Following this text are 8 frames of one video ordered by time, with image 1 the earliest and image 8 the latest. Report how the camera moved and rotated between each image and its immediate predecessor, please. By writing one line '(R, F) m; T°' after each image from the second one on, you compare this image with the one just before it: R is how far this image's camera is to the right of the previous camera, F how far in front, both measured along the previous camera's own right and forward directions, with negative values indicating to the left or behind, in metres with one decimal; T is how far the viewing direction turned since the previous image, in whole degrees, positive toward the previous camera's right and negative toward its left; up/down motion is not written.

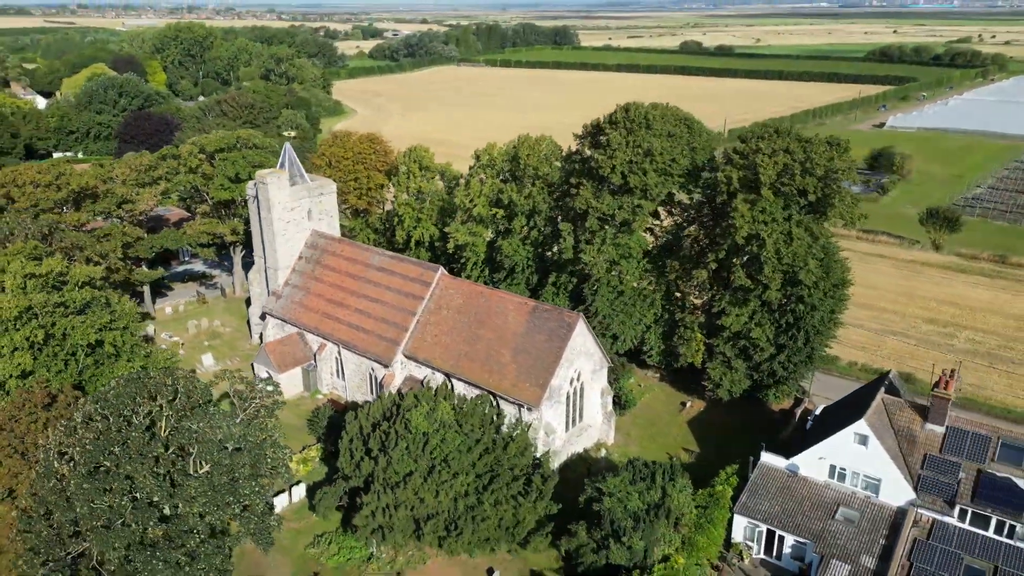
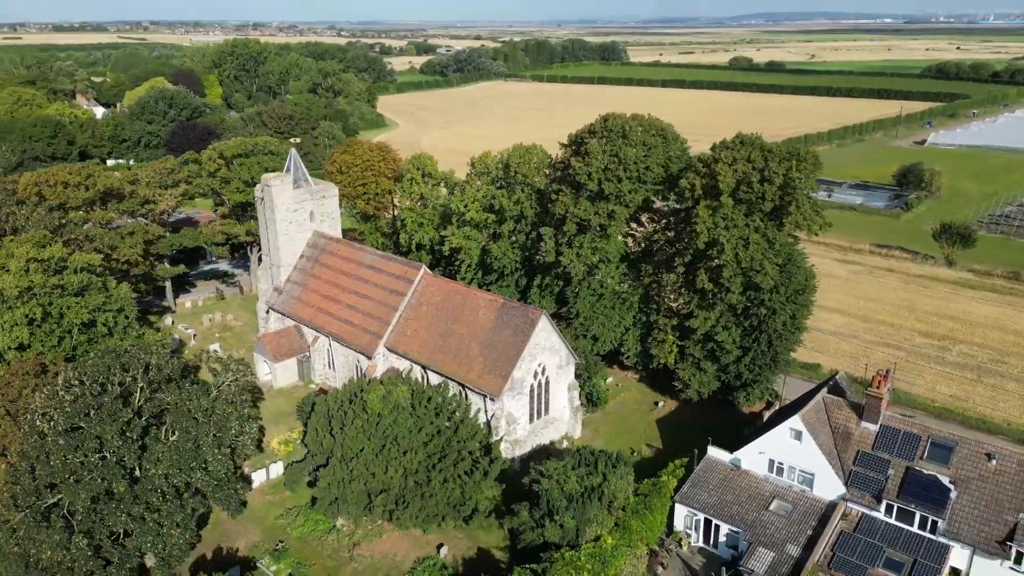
(+3.4, -1.7) m; -4°
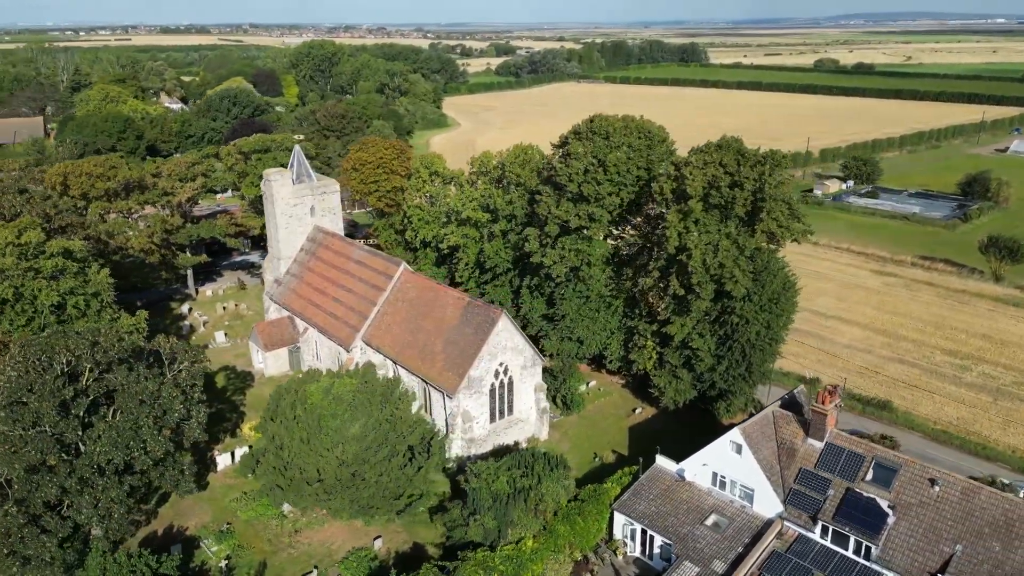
(+4.8, +0.2) m; -6°
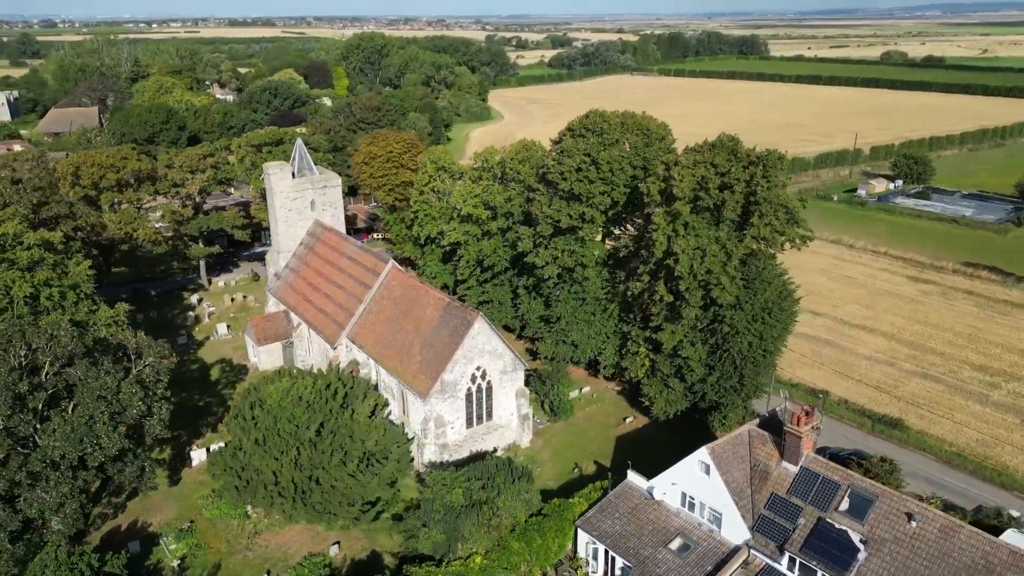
(+3.1, +1.2) m; -4°
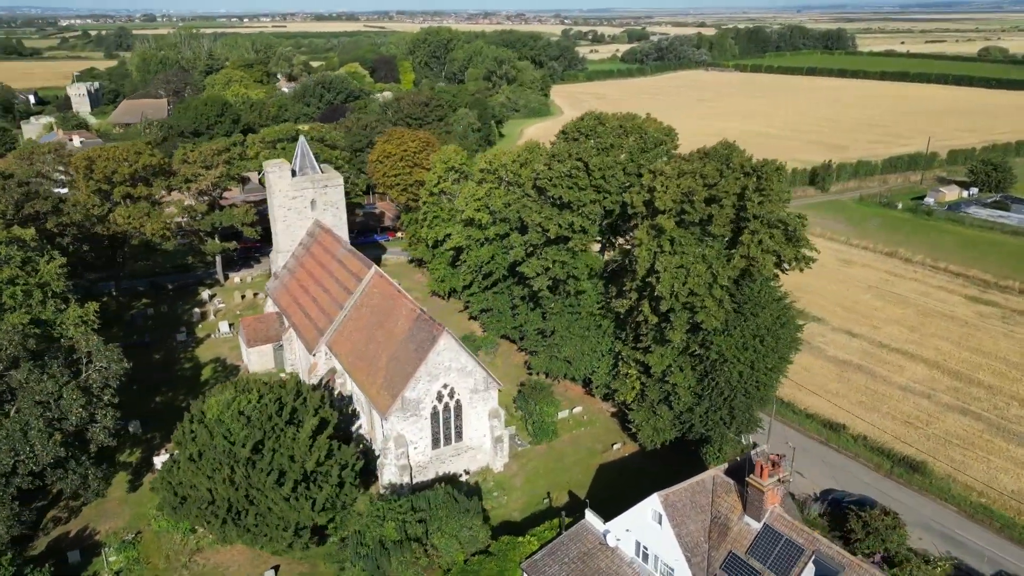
(+3.8, +2.3) m; -6°
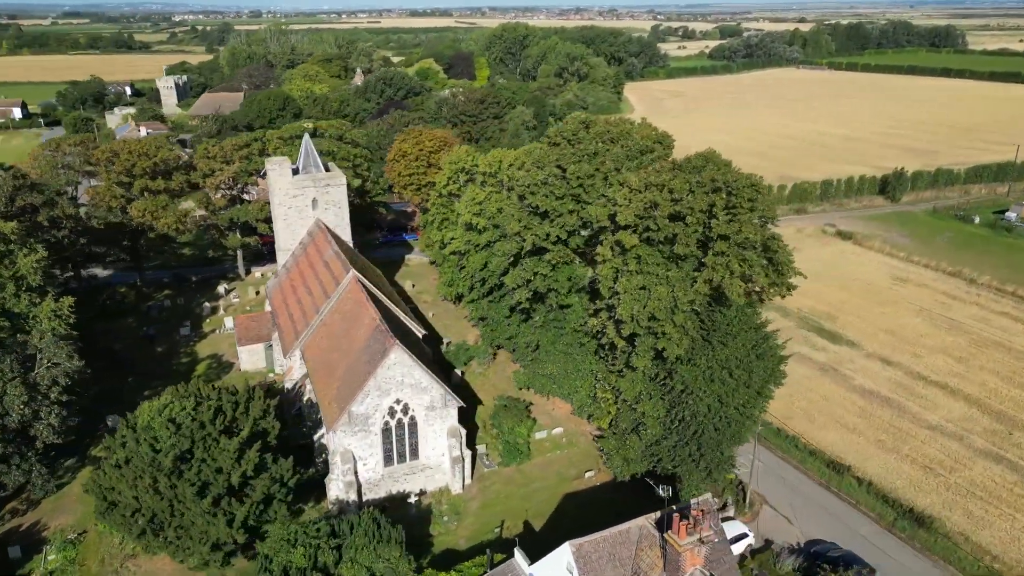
(+4.4, +2.0) m; -6°
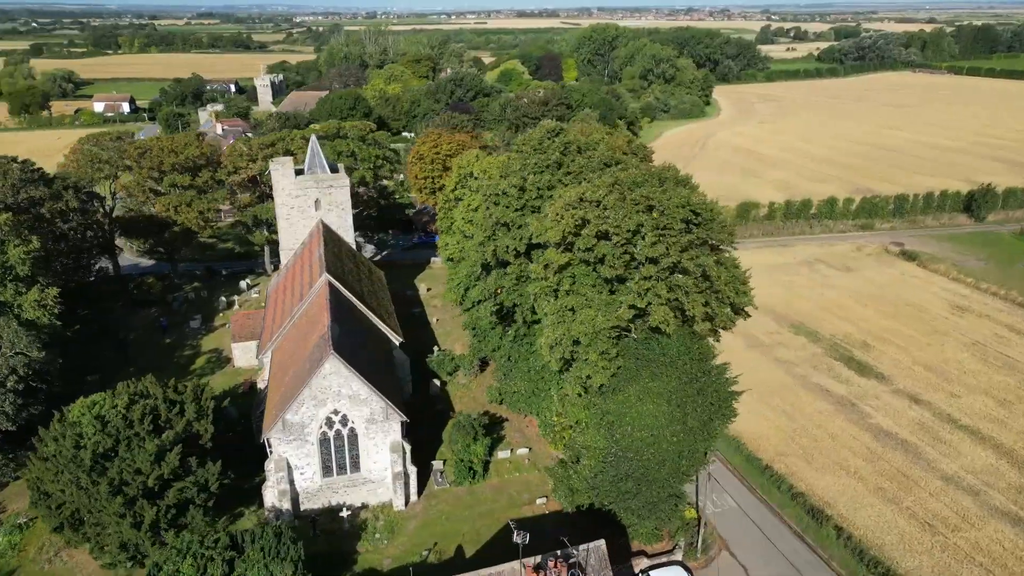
(+5.3, +1.6) m; -7°
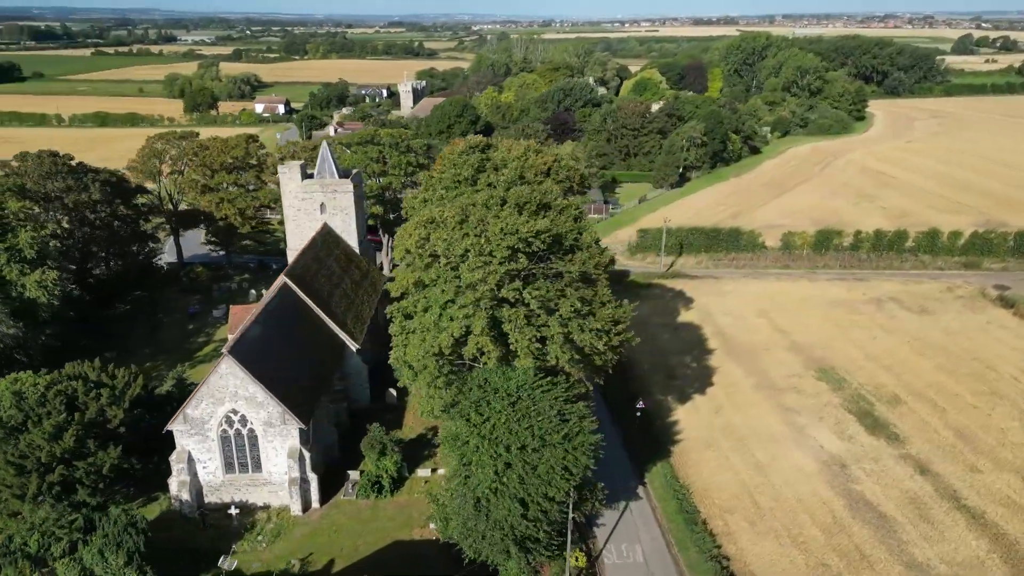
(+9.1, +1.9) m; -12°
